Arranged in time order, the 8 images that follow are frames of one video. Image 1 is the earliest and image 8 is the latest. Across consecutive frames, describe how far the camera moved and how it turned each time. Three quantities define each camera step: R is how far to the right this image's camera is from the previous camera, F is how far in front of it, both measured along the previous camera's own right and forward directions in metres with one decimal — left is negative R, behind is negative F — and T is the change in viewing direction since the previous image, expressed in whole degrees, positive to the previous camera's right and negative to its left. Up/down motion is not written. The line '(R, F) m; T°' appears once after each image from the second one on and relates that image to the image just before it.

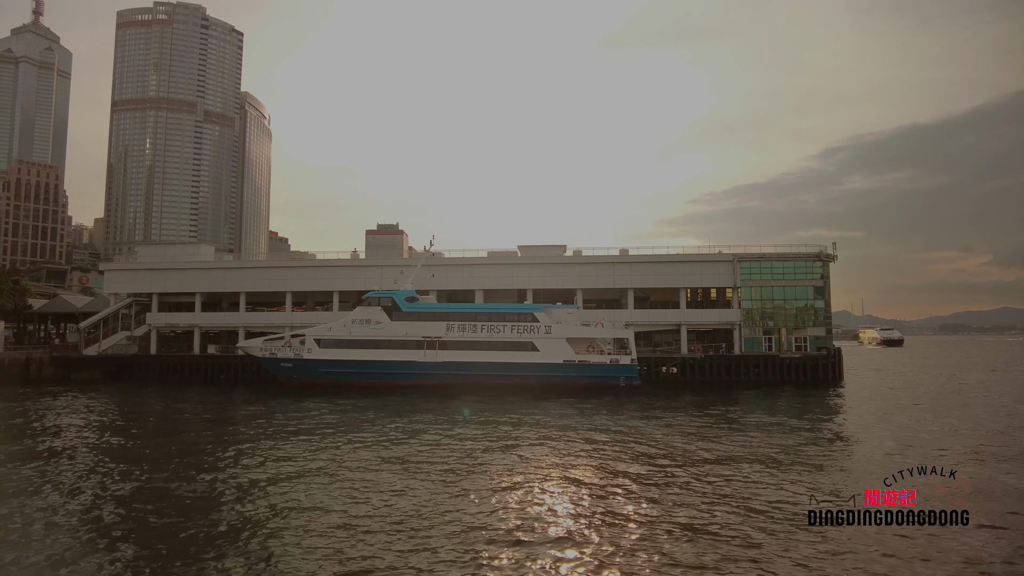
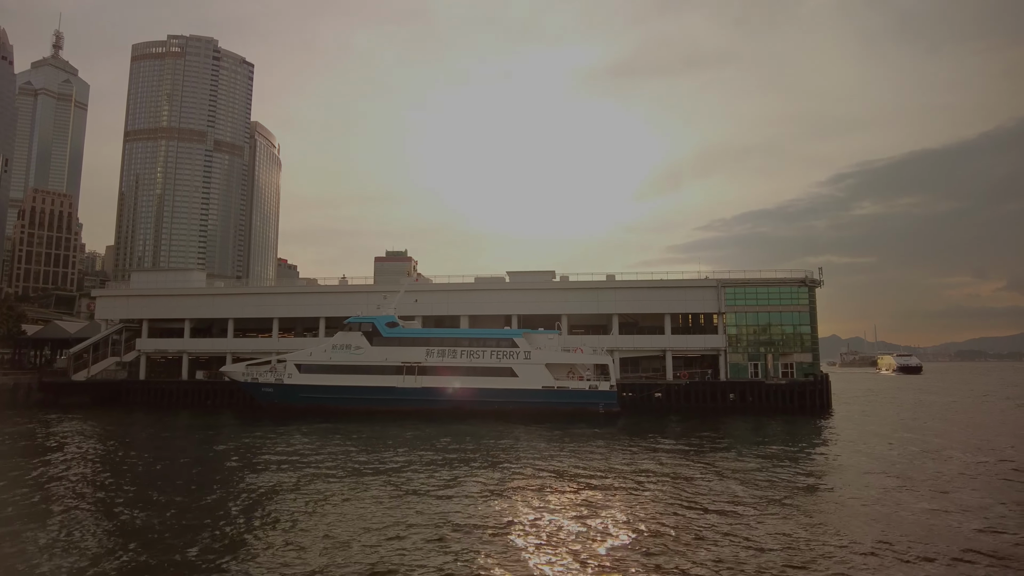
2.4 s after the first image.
(+1.3, 0.0) m; -1°
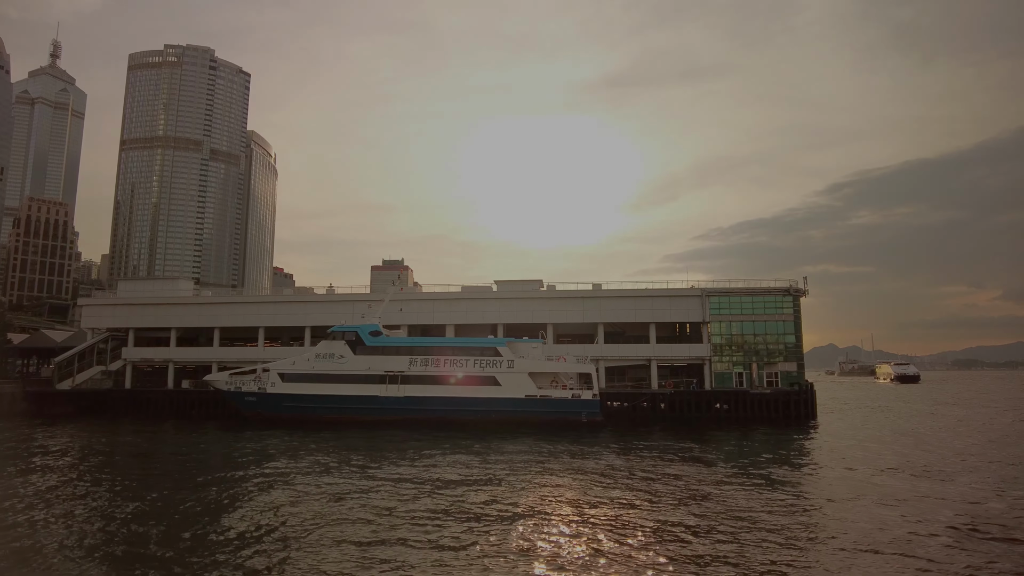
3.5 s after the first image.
(+0.7, 0.0) m; 0°
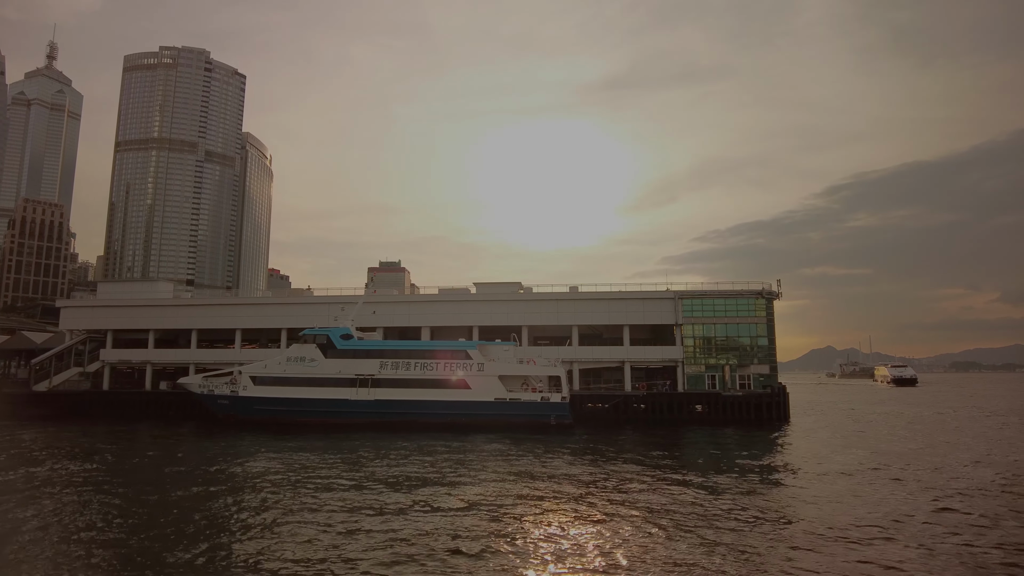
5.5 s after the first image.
(+1.4, -0.1) m; 0°
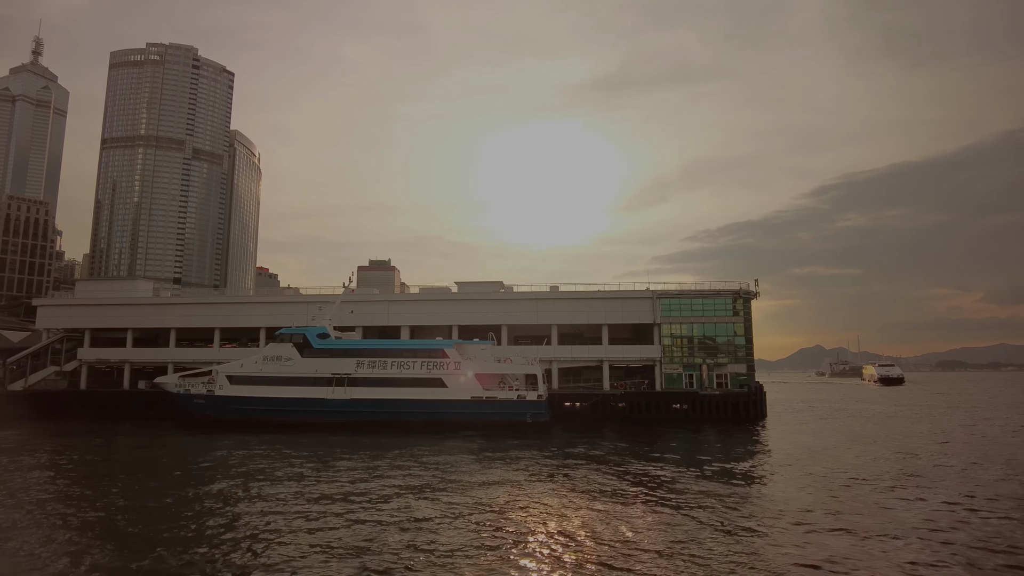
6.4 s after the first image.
(+0.7, -0.1) m; +1°
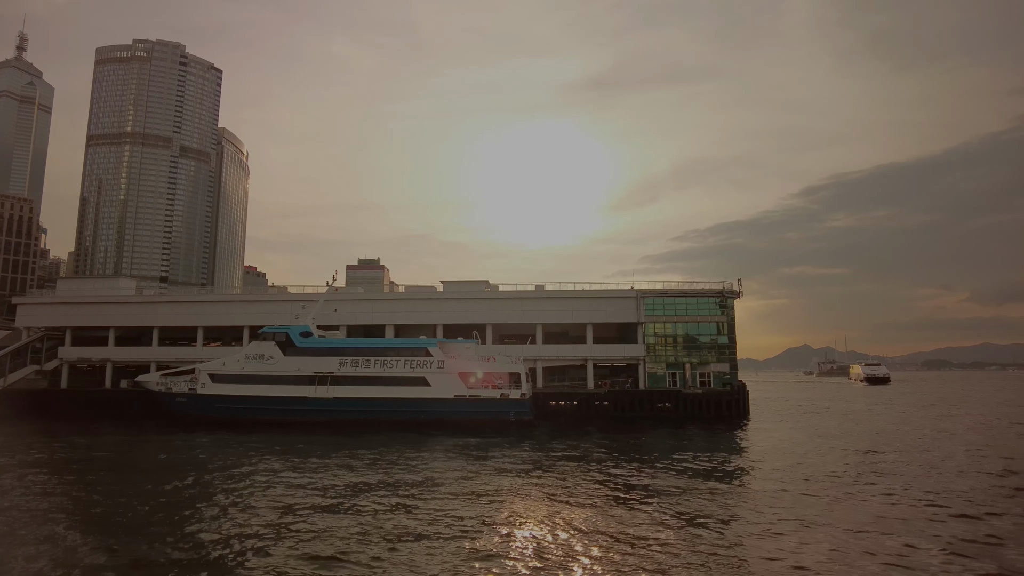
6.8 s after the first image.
(+0.4, -0.1) m; +1°
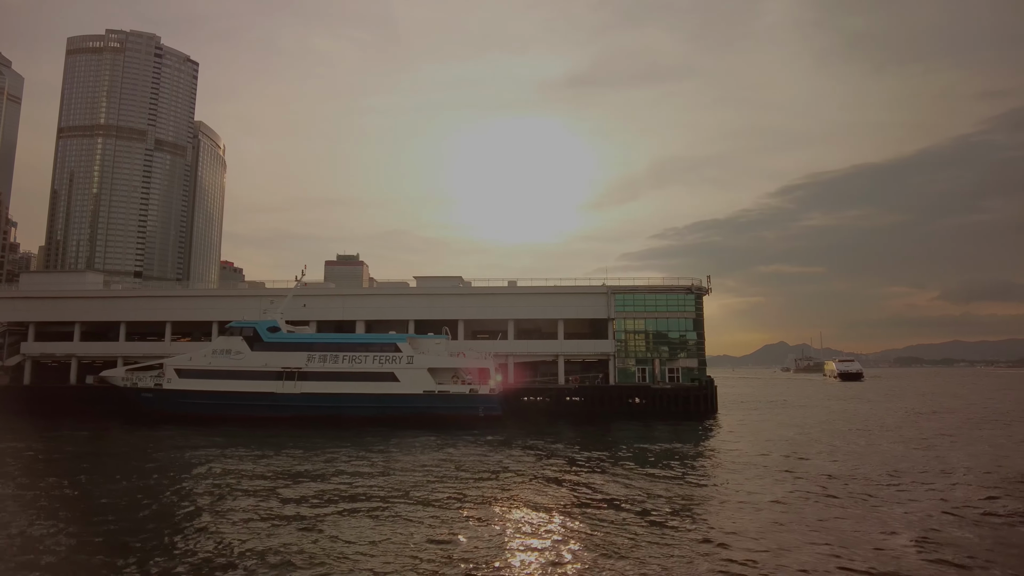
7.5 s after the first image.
(+0.7, -0.2) m; +2°
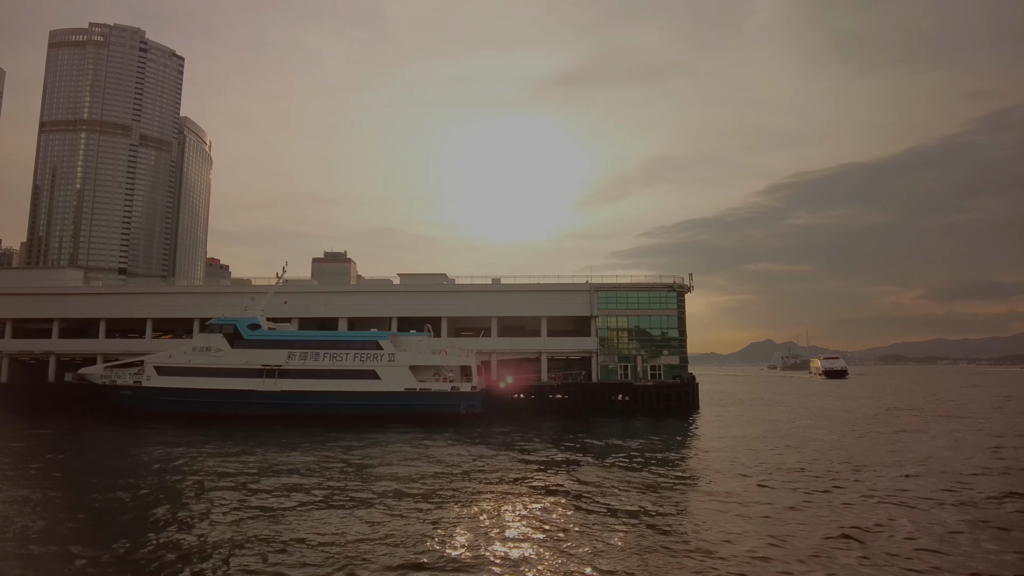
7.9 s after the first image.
(+0.4, -0.1) m; +1°
